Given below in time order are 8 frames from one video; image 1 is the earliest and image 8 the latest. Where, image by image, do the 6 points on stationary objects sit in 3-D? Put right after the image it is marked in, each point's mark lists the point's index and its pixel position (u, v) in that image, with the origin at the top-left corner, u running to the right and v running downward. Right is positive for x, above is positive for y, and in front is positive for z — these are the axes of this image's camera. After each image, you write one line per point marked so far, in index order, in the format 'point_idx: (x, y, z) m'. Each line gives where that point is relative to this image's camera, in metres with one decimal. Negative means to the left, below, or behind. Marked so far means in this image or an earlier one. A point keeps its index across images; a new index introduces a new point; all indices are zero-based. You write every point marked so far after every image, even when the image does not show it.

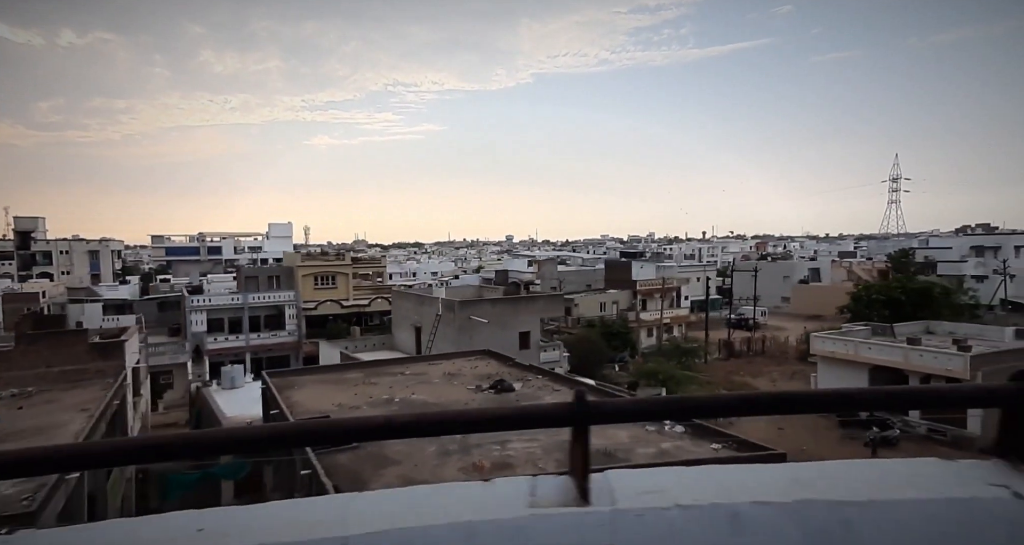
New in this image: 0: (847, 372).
0: (+5.9, -1.8, +11.1) m
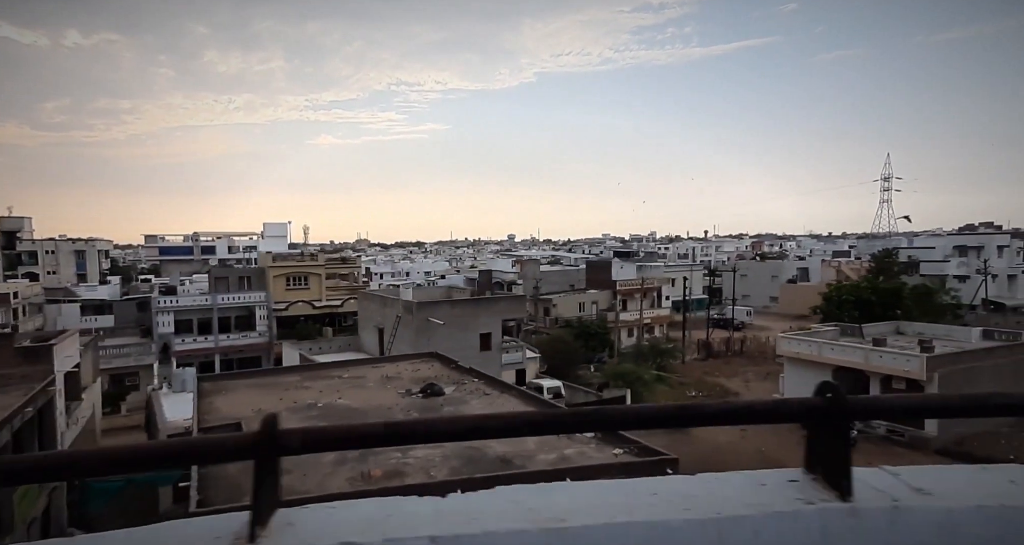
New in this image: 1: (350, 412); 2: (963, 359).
0: (+5.3, -1.8, +11.1) m
1: (-1.1, -1.0, +4.4) m
2: (+6.7, -1.3, +9.4) m
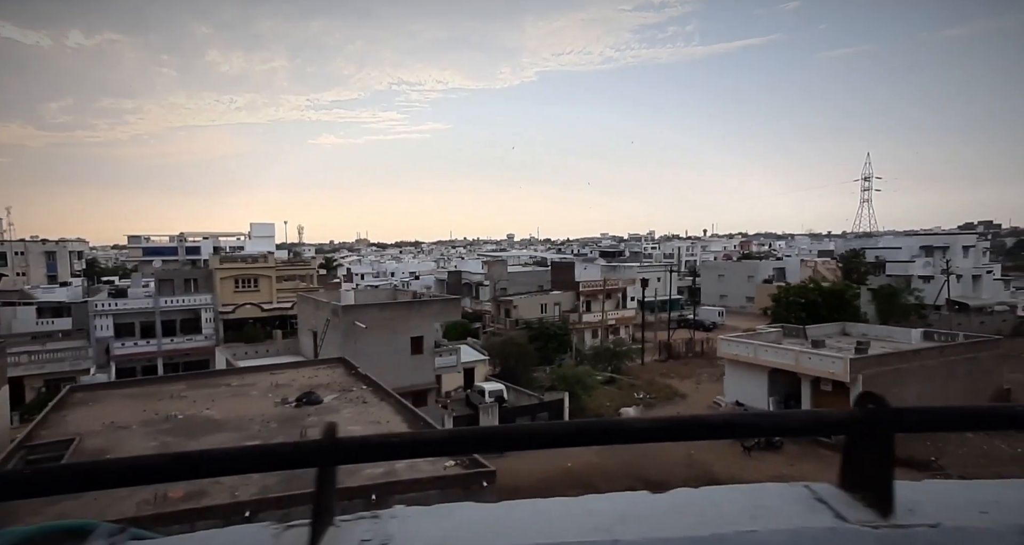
0: (+4.2, -1.8, +11.1) m
1: (-2.0, -1.0, +4.2) m
2: (+5.6, -1.3, +9.4) m
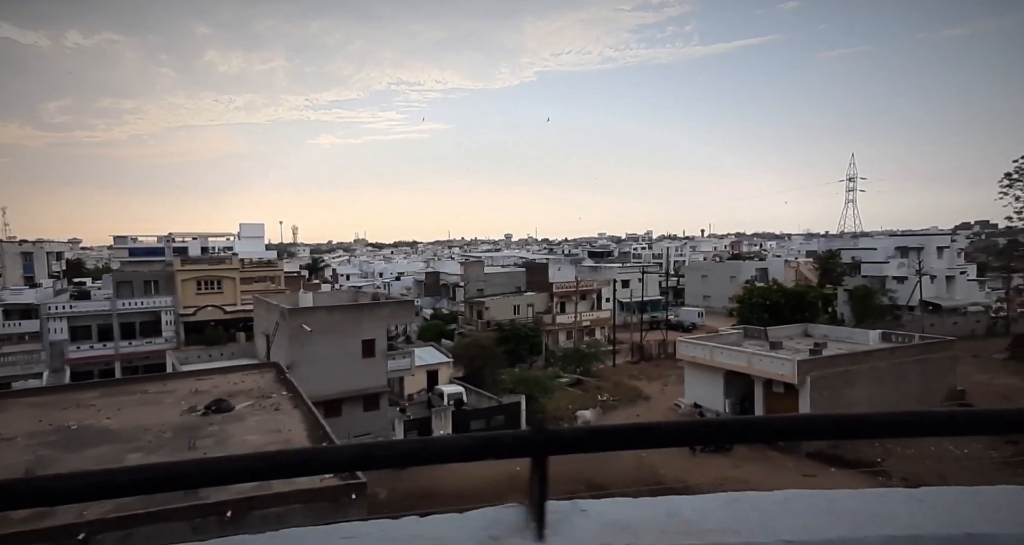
0: (+3.4, -1.9, +11.1) m
1: (-2.6, -1.0, +4.0) m
2: (+4.9, -1.4, +9.4) m
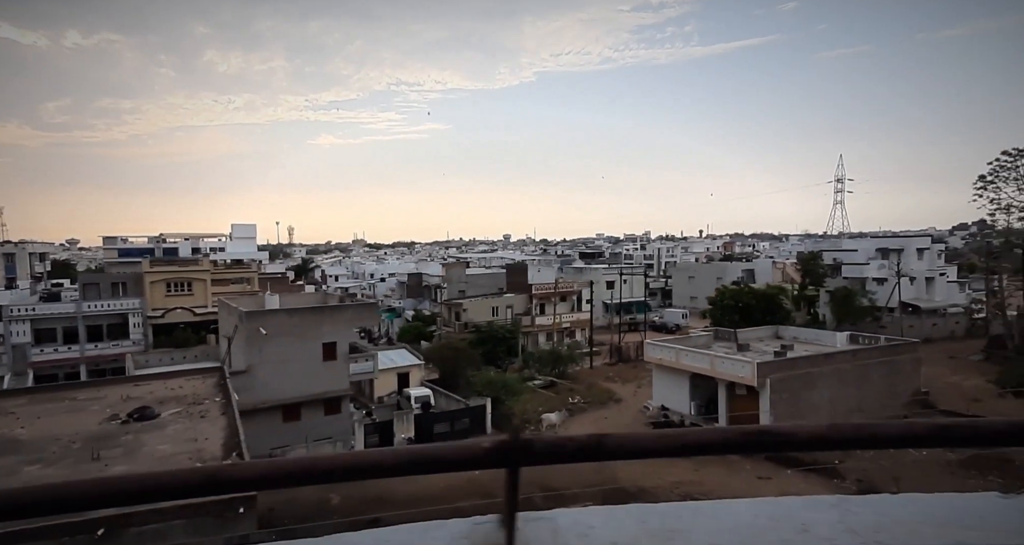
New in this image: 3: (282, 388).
0: (+2.8, -1.9, +11.1) m
1: (-3.1, -1.1, +3.9) m
2: (+4.3, -1.4, +9.4) m
3: (-3.4, -1.7, +9.3) m
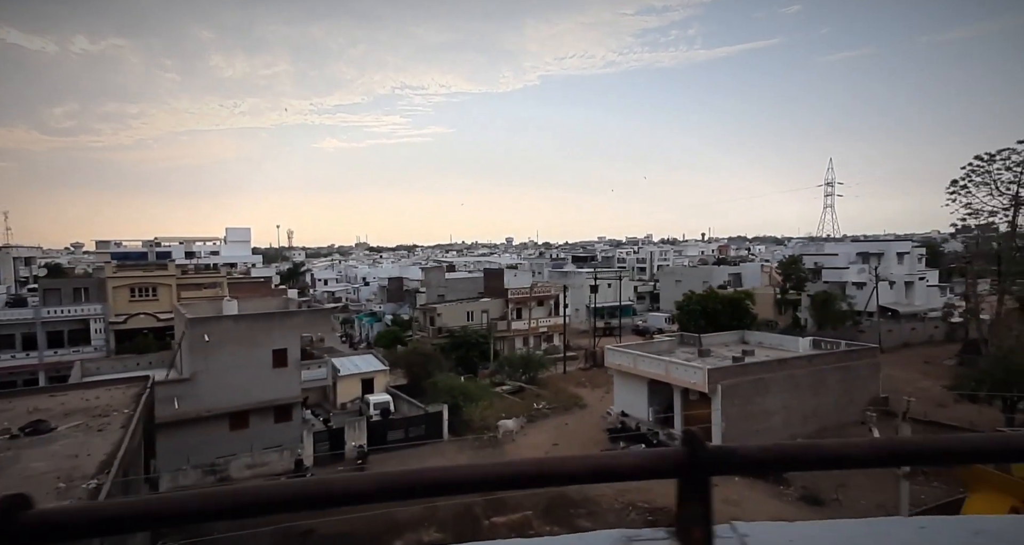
0: (+2.1, -2.0, +11.0) m
1: (-3.8, -1.1, +3.7) m
2: (+3.6, -1.5, +9.4) m
3: (-4.1, -1.8, +9.1) m
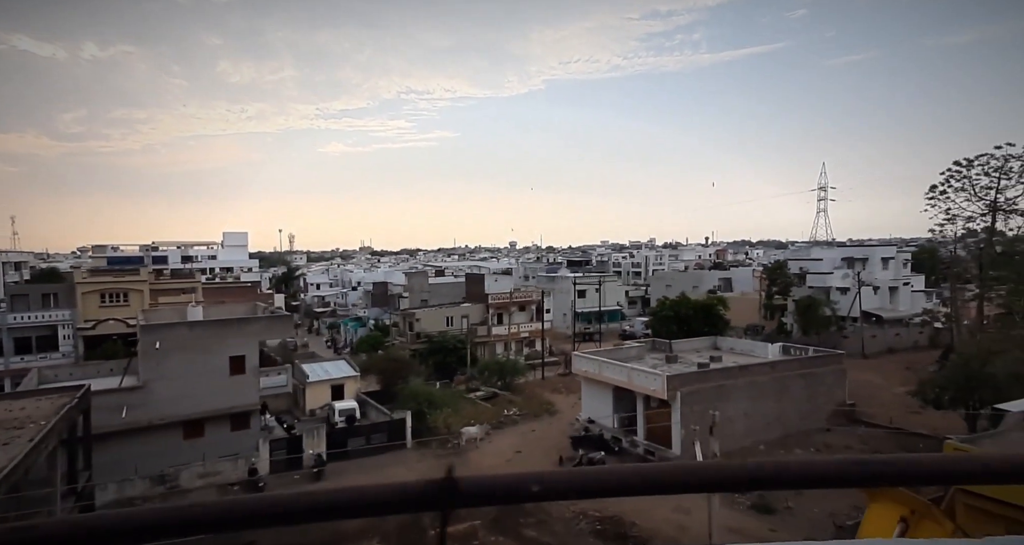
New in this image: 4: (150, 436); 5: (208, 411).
0: (+1.4, -2.1, +10.9) m
1: (-4.3, -1.2, +3.6) m
2: (+3.0, -1.6, +9.3) m
3: (-4.7, -1.9, +9.0) m
4: (-5.0, -2.3, +8.7) m
5: (-4.4, -2.0, +9.1) m
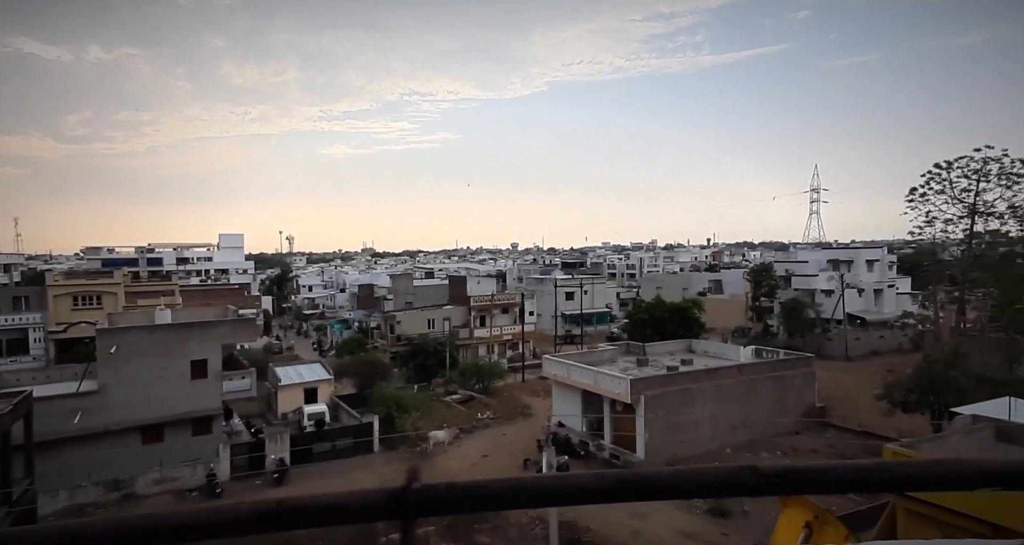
0: (+0.9, -2.1, +10.9) m
1: (-4.8, -1.2, +3.5) m
2: (+2.5, -1.6, +9.3) m
3: (-5.2, -1.9, +8.9) m
4: (-5.5, -2.3, +8.6) m
5: (-5.0, -2.1, +9.0) m
